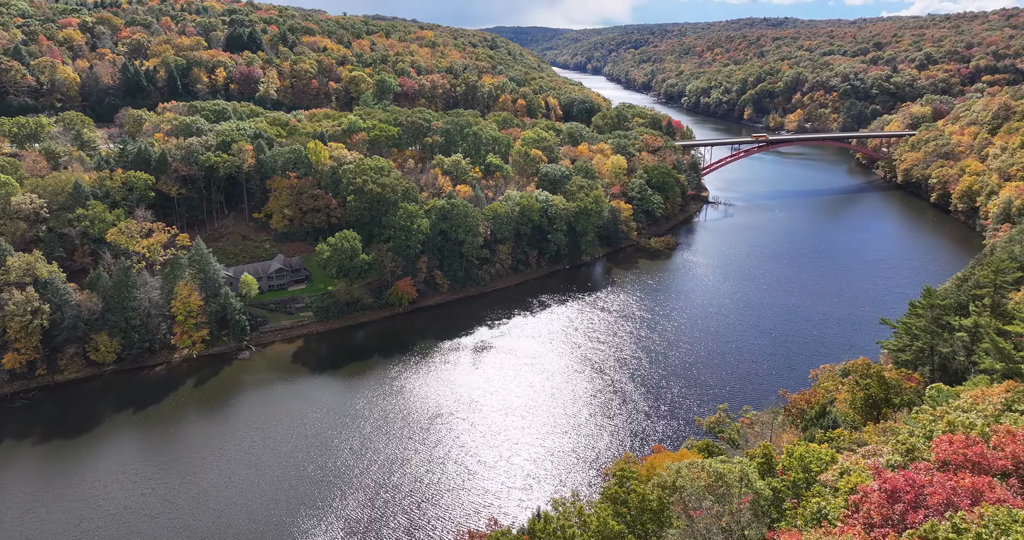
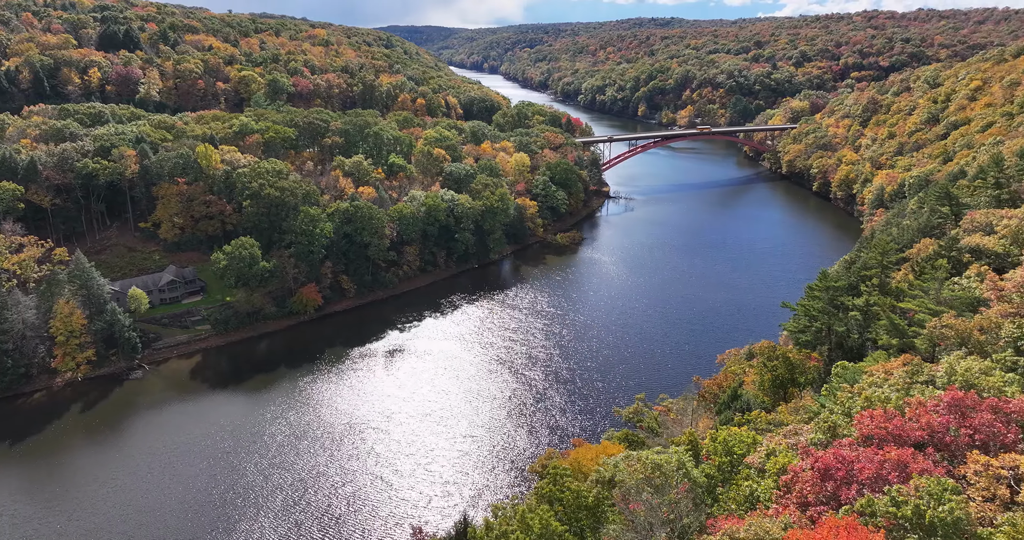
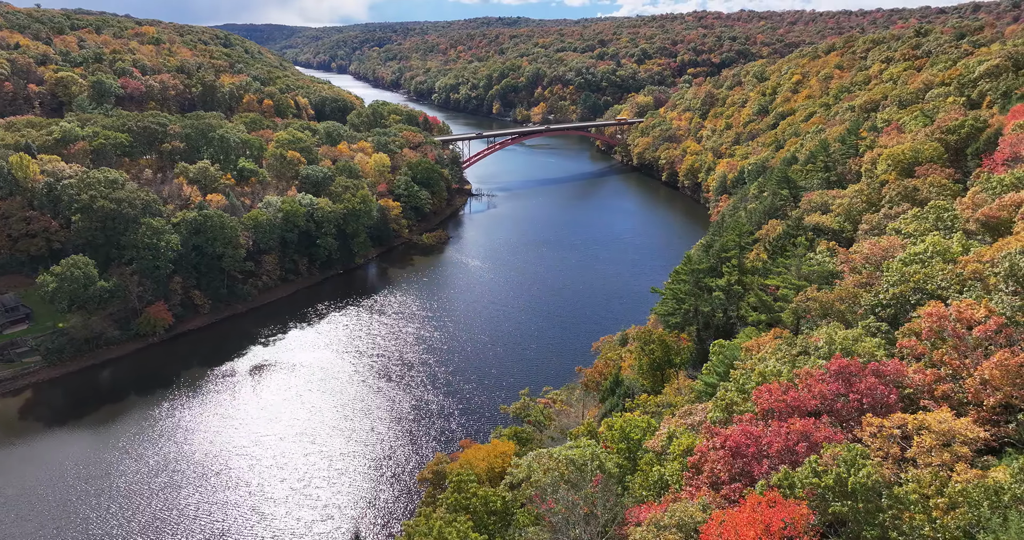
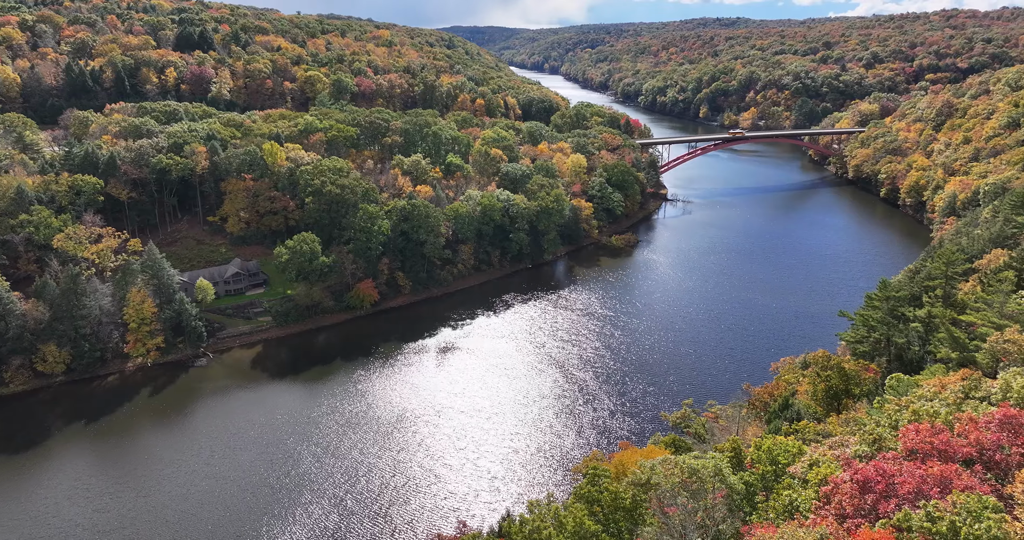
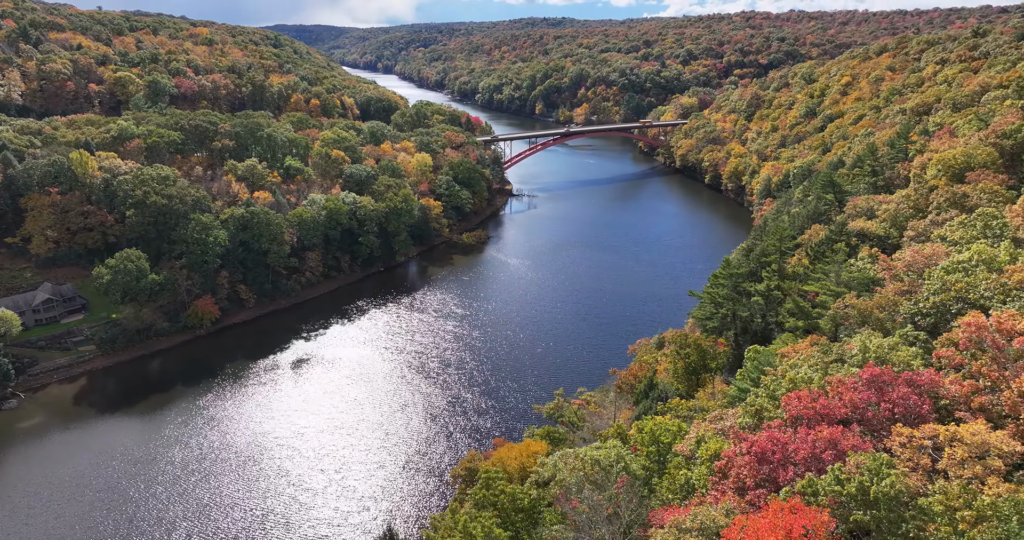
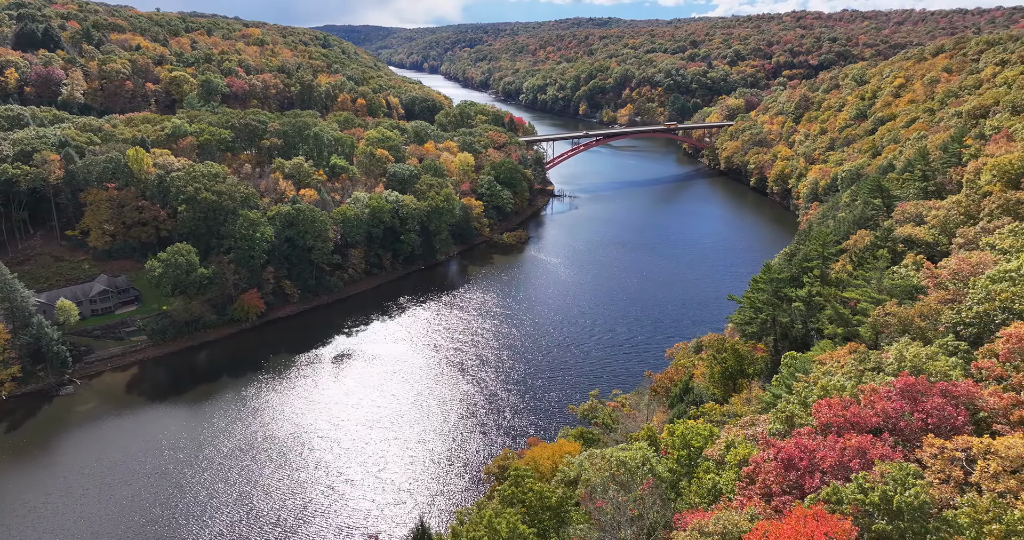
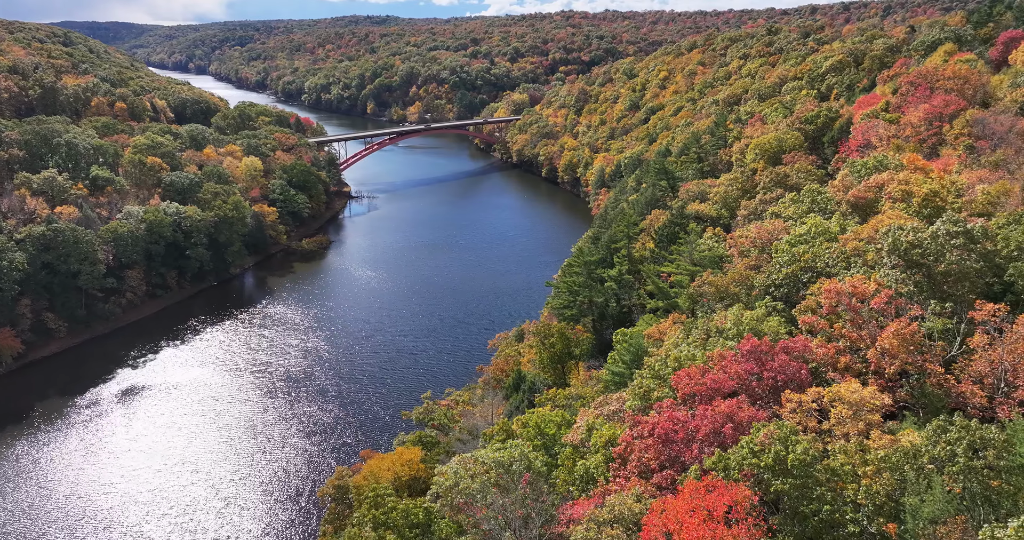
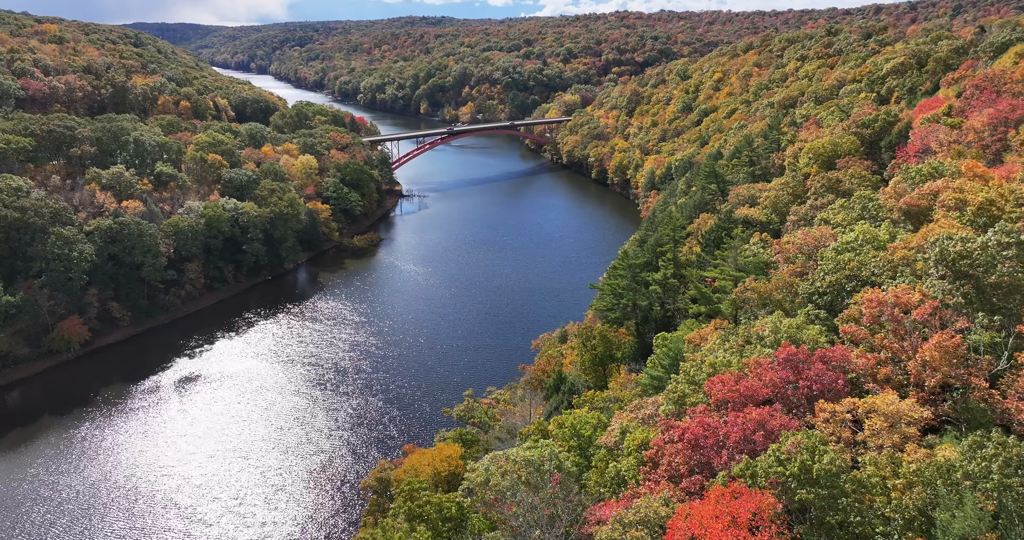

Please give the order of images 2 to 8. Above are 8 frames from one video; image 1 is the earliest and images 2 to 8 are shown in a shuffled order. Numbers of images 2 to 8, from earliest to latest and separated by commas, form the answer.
4, 2, 6, 5, 3, 8, 7
